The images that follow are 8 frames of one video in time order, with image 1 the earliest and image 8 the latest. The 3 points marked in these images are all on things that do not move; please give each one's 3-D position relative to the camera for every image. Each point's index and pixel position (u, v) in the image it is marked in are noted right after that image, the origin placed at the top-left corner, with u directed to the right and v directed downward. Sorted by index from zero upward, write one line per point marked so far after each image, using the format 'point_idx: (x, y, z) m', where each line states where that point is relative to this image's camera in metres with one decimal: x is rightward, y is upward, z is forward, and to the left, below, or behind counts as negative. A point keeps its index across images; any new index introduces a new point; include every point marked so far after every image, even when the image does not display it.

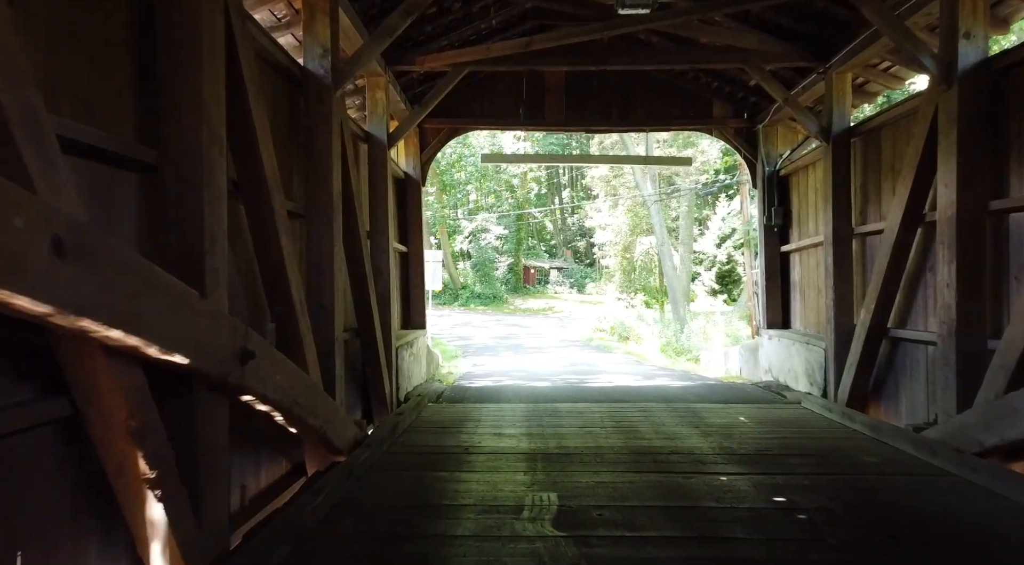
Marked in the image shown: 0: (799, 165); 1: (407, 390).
0: (+3.0, +1.2, +9.3) m
1: (-1.0, -1.0, +8.5) m
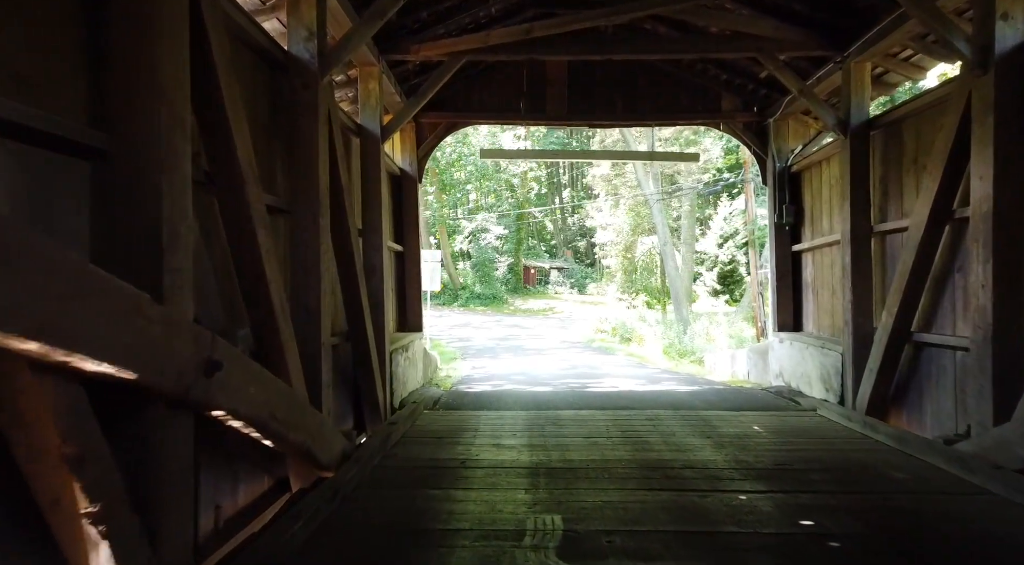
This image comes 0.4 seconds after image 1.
0: (+3.0, +1.2, +8.9) m
1: (-1.0, -1.0, +8.1) m
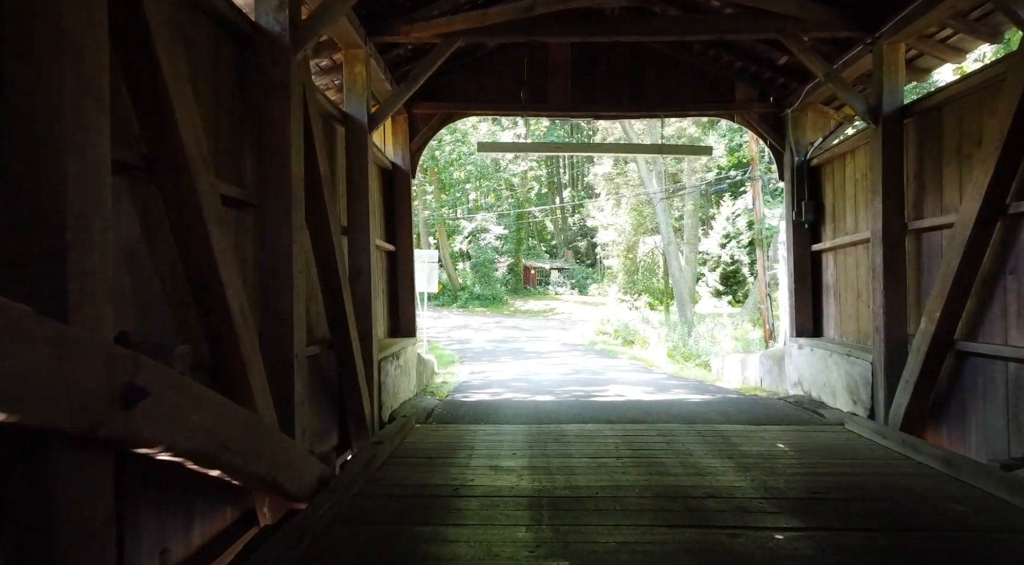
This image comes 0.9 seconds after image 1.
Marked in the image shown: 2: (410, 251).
0: (+3.0, +1.2, +8.2) m
1: (-1.0, -1.0, +7.5) m
2: (-1.0, +0.3, +9.3) m
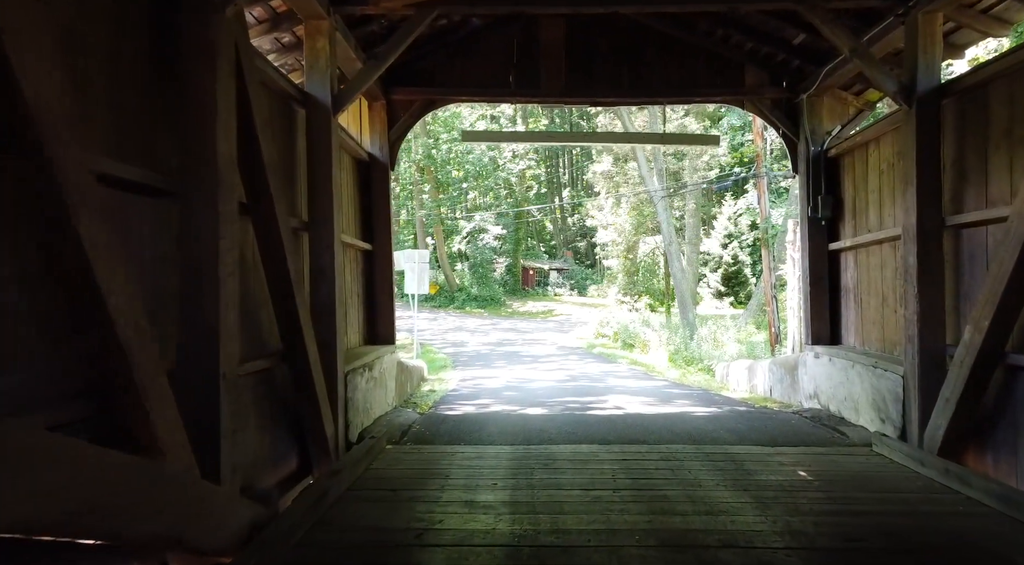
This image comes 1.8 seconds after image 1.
0: (+2.9, +1.2, +7.5) m
1: (-1.1, -1.1, +6.7) m
2: (-1.2, +0.3, +8.5) m
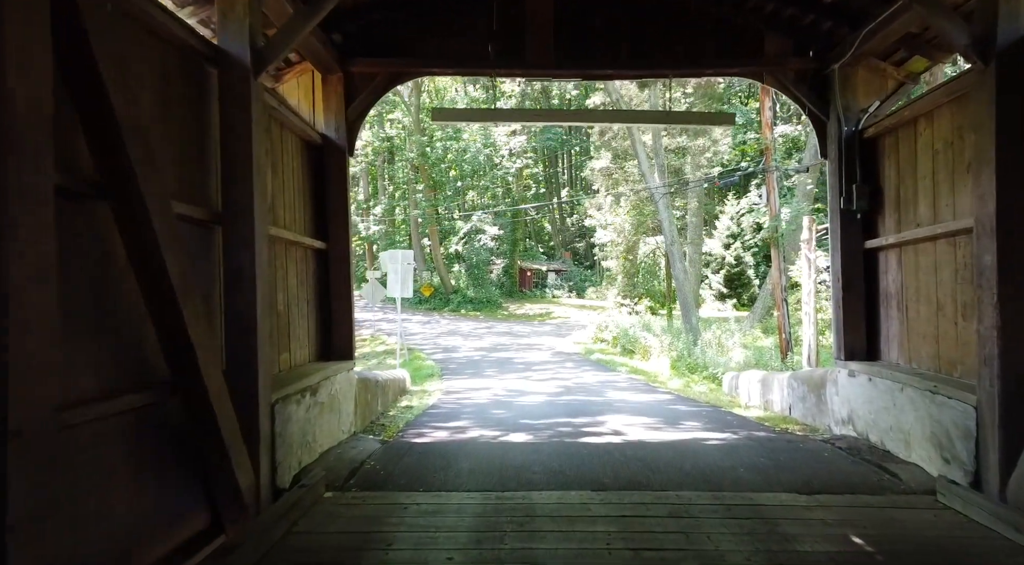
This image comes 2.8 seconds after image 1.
0: (+2.7, +1.1, +6.2) m
1: (-1.3, -1.1, +5.4) m
2: (-1.3, +0.3, +7.2) m
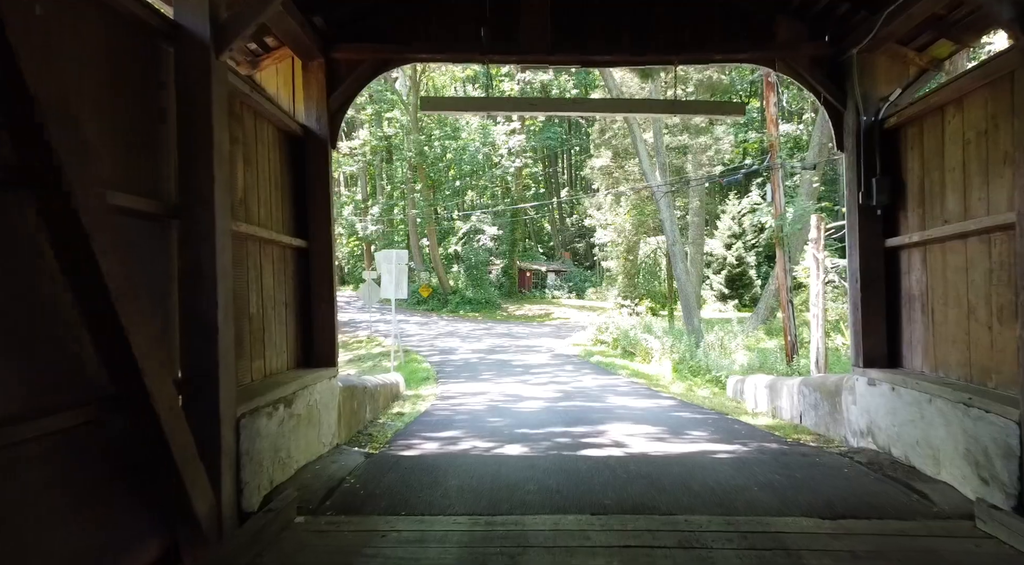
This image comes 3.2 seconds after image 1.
0: (+2.6, +1.1, +5.7) m
1: (-1.3, -1.1, +4.9) m
2: (-1.4, +0.3, +6.7) m
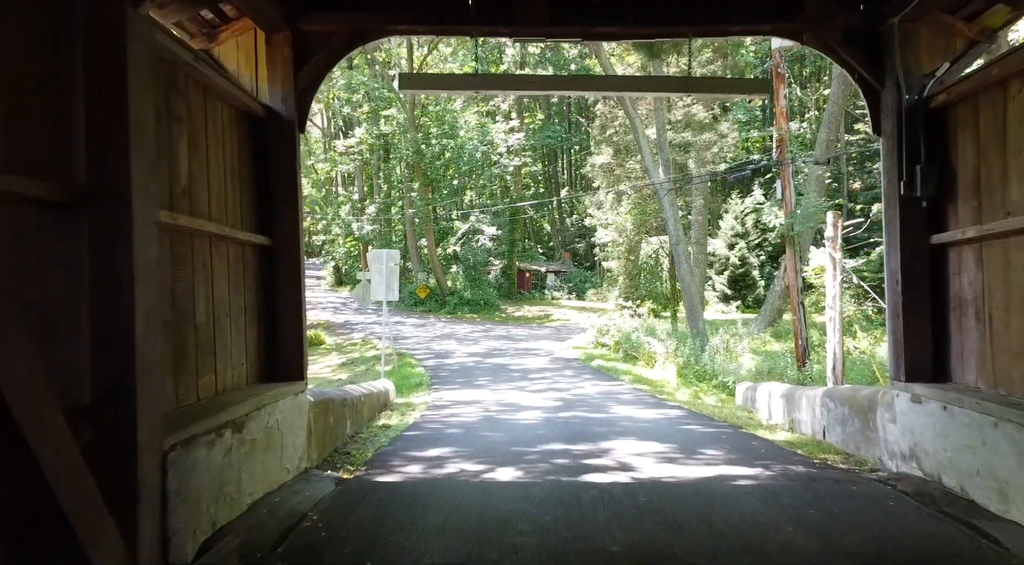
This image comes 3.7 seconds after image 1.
0: (+2.6, +1.1, +4.9) m
1: (-1.4, -1.1, +4.1) m
2: (-1.4, +0.3, +5.9) m
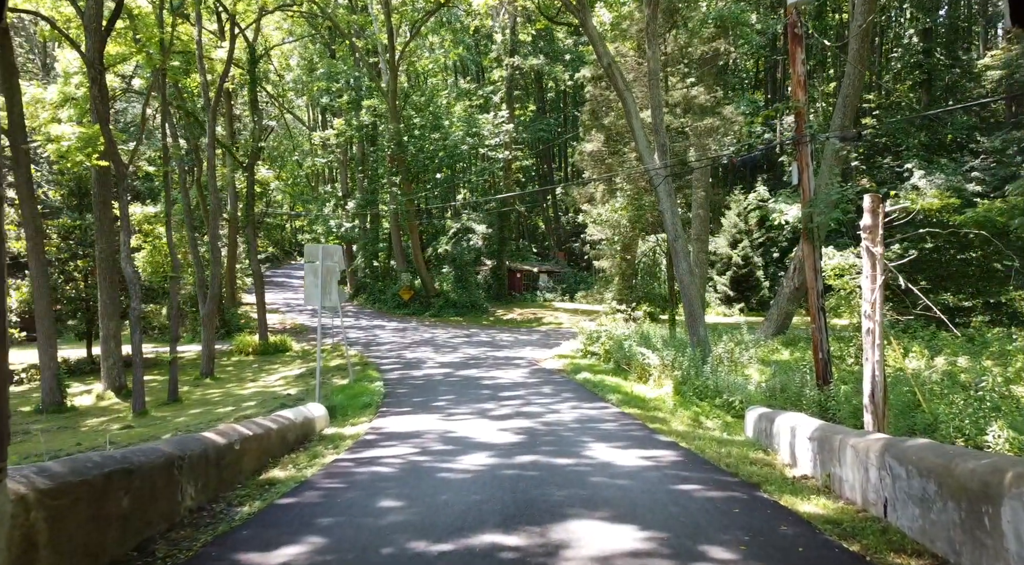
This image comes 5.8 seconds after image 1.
0: (+2.1, +1.1, +2.3) m
1: (-1.9, -1.1, +1.5) m
2: (-1.9, +0.2, +3.3) m
